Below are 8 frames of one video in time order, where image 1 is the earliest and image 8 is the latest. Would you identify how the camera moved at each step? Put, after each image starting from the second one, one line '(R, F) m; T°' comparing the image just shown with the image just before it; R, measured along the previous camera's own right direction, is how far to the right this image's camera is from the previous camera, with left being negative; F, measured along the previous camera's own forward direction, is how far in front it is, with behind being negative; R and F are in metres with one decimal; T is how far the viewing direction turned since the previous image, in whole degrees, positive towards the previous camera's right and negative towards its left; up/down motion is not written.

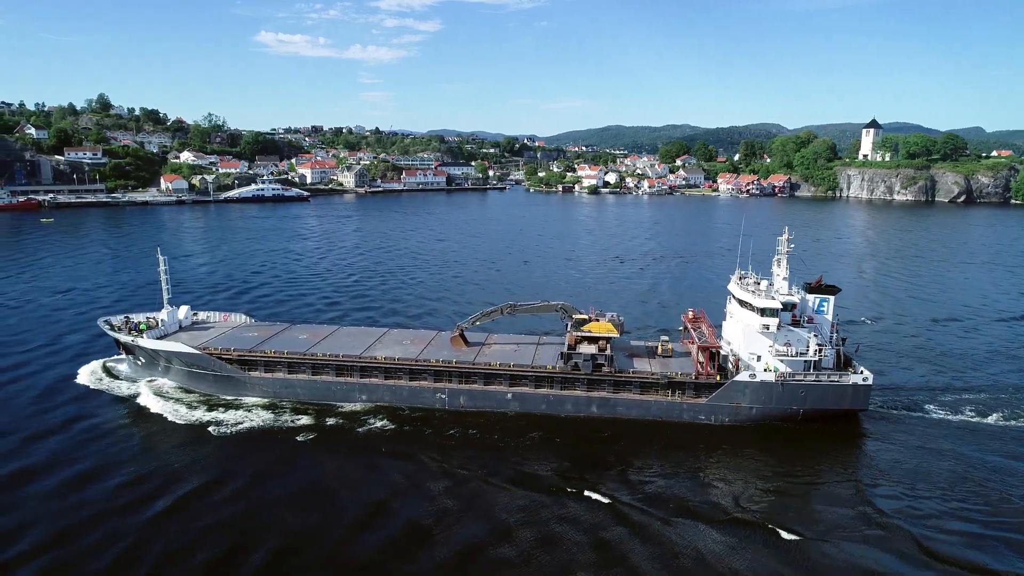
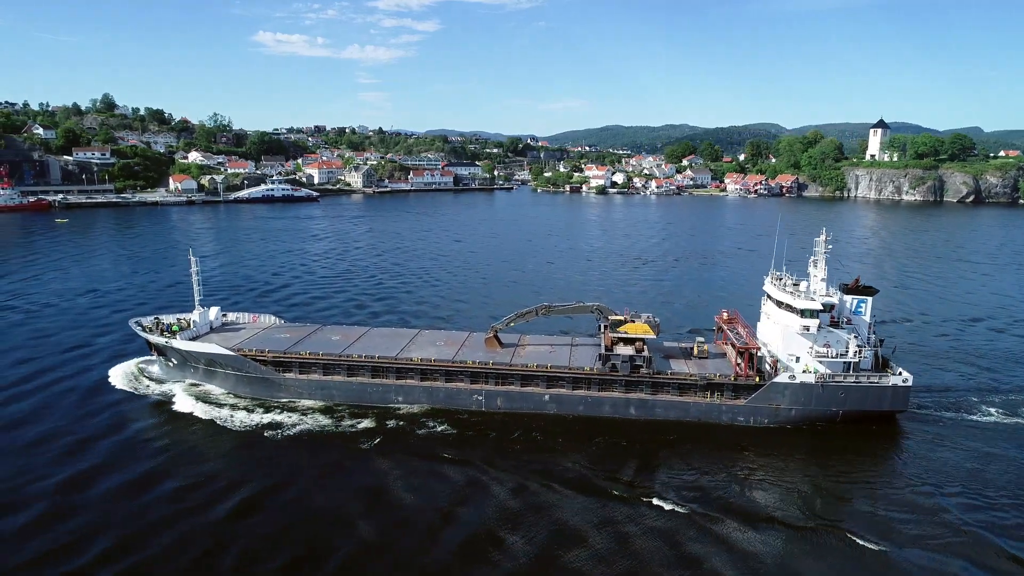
(-1.1, +0.1) m; 0°
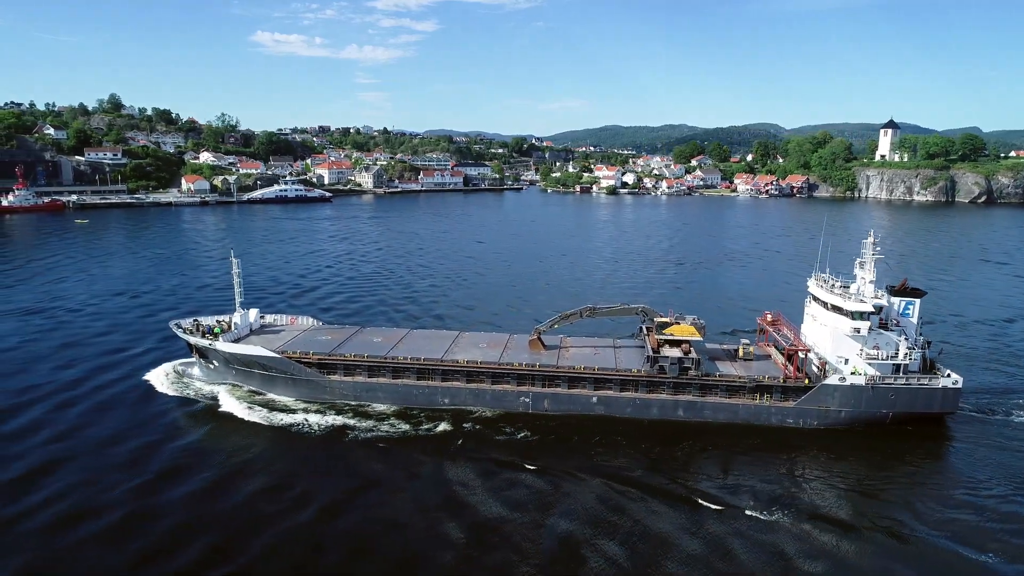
(-1.3, +0.1) m; 0°
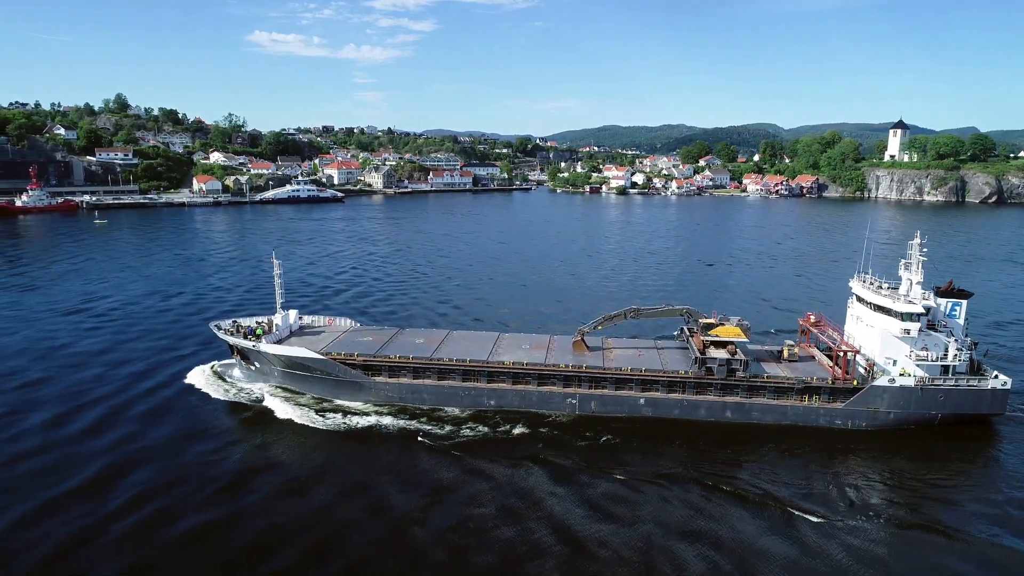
(-1.3, 0.0) m; 0°
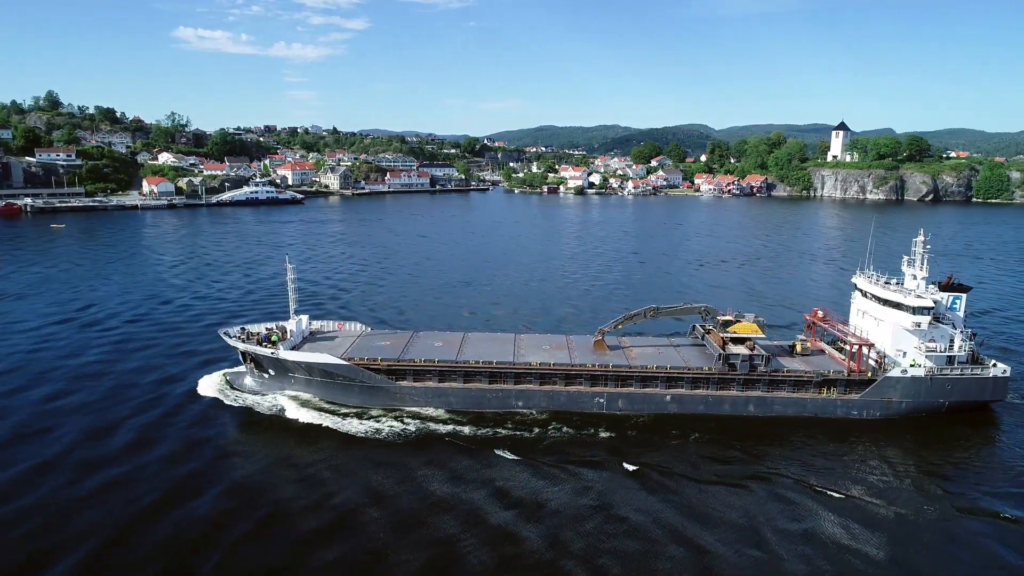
(-2.4, +0.1) m; +5°
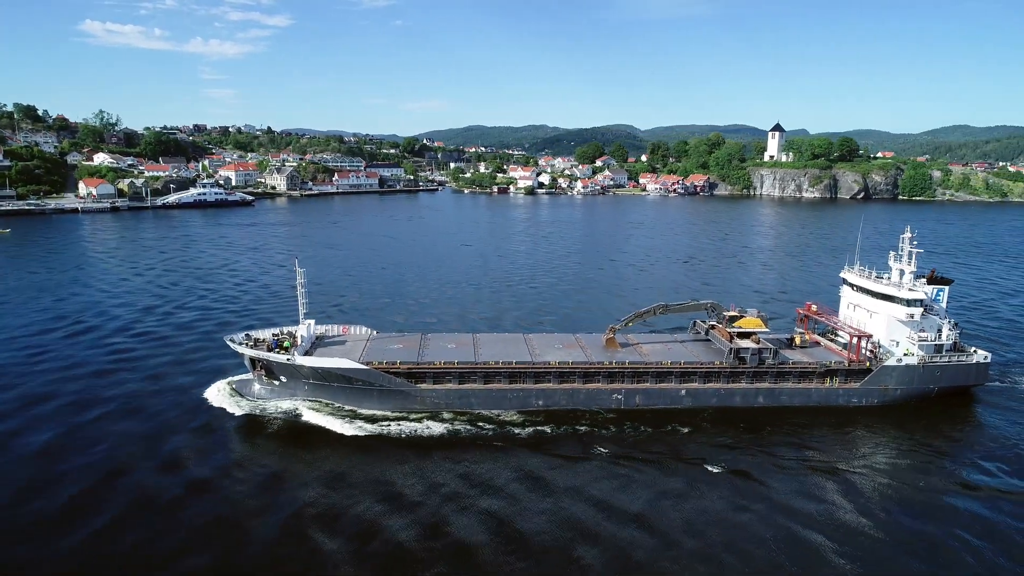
(-2.4, -0.1) m; +5°
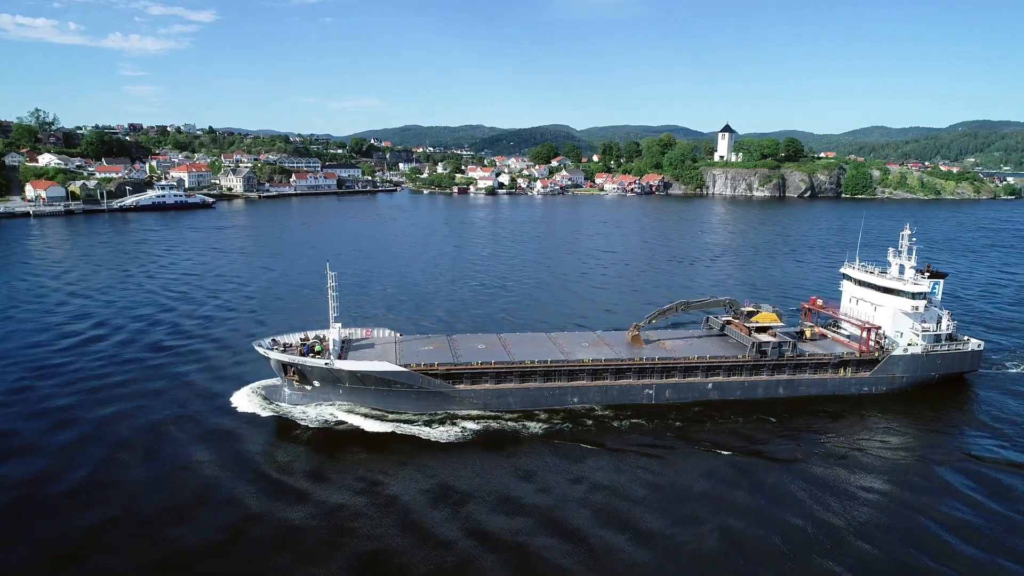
(-2.7, -0.2) m; +5°
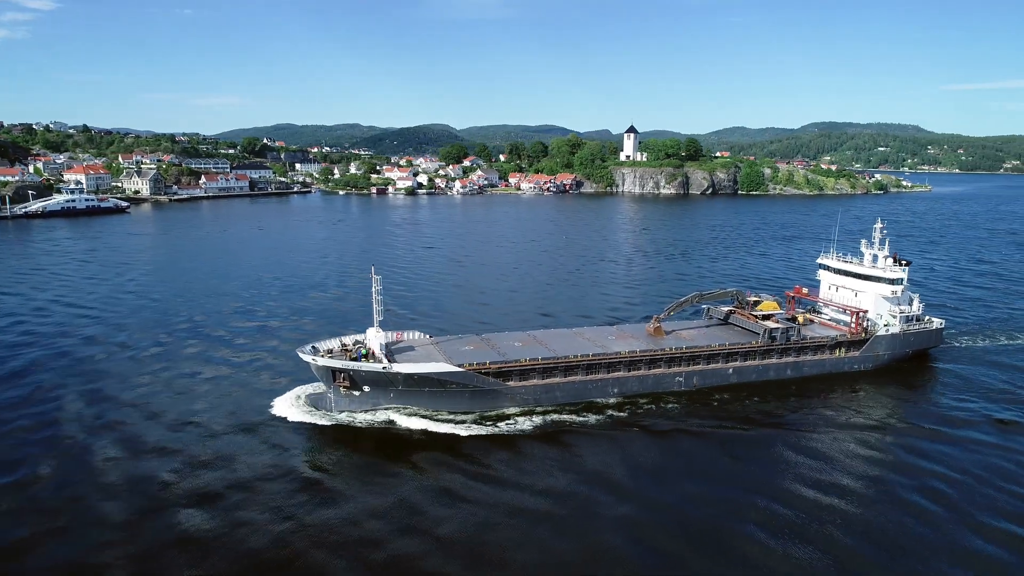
(-4.7, -0.3) m; +9°
